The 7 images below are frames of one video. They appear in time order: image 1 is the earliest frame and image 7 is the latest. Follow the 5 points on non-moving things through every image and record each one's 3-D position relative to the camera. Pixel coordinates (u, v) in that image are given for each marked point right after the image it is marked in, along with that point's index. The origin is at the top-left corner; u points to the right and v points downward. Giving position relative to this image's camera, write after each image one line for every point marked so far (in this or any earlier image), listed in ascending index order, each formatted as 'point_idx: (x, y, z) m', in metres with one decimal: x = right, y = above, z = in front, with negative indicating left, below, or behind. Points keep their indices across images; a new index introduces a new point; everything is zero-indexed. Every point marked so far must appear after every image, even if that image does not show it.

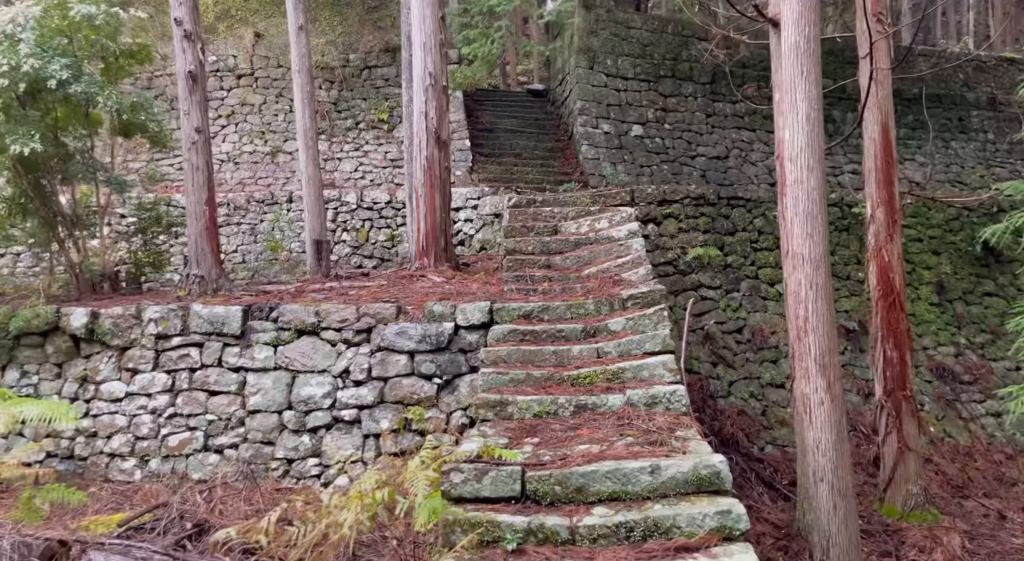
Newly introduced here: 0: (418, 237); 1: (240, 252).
0: (-0.8, +0.4, +6.5) m
1: (-3.0, +0.3, +8.4) m
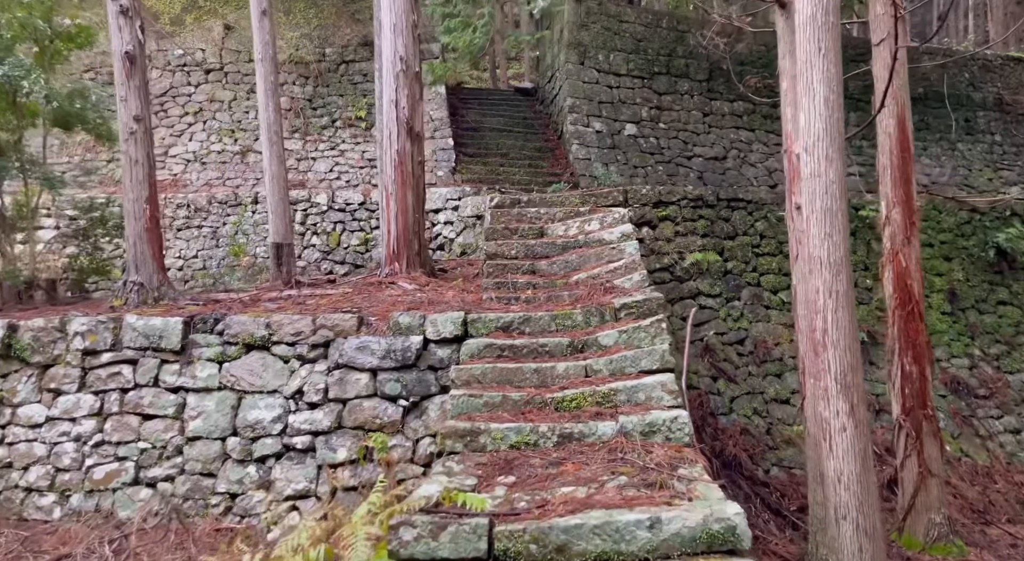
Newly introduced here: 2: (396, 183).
0: (-0.9, +0.3, +5.9) m
1: (-3.1, +0.2, +7.8) m
2: (-0.9, +0.7, +5.8) m
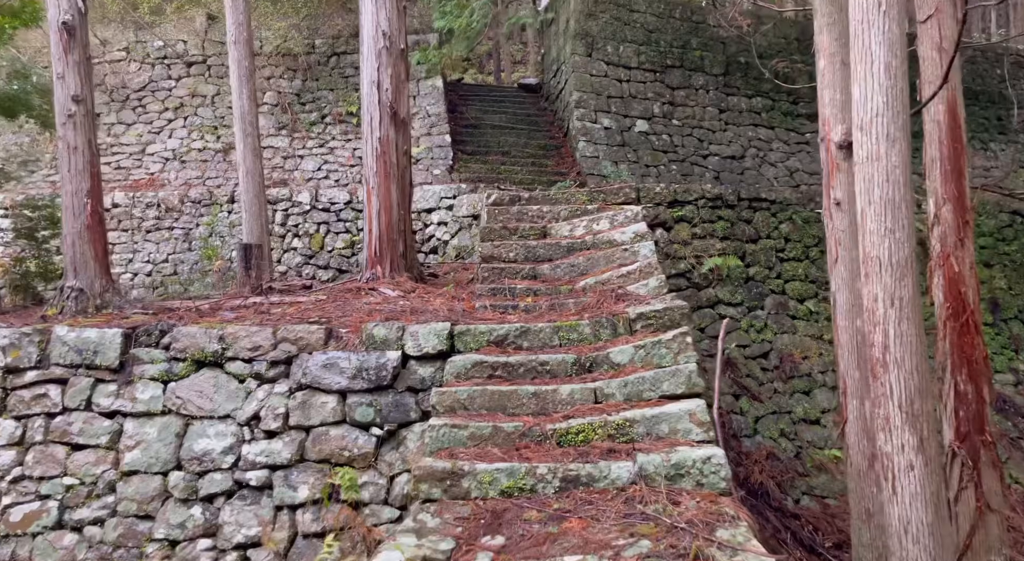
0: (-1.0, +0.3, +5.2) m
1: (-3.1, +0.2, +7.1) m
2: (-0.9, +0.7, +5.1) m
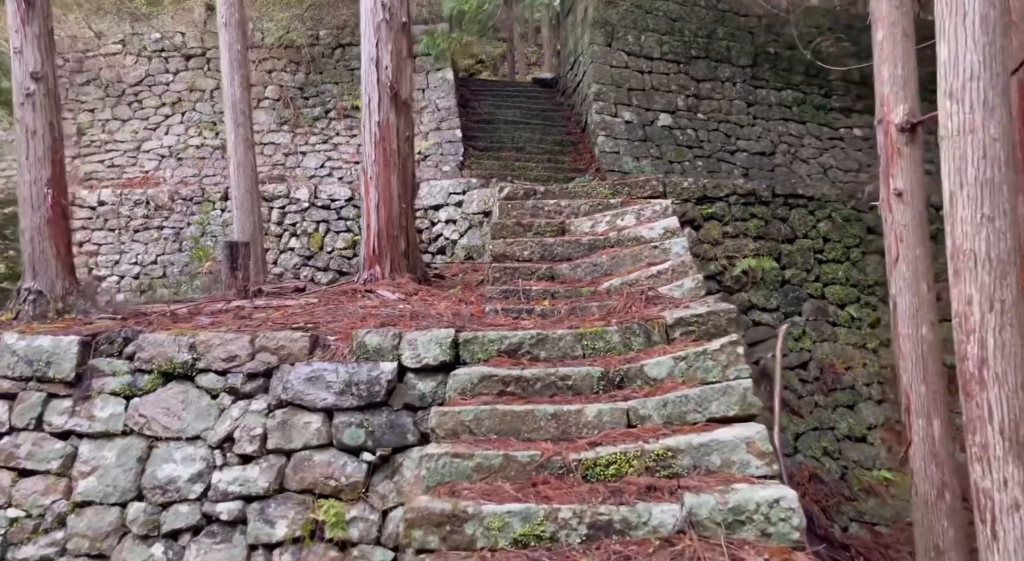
0: (-0.9, +0.3, +4.6) m
1: (-3.0, +0.1, +6.6) m
2: (-0.8, +0.7, +4.6) m
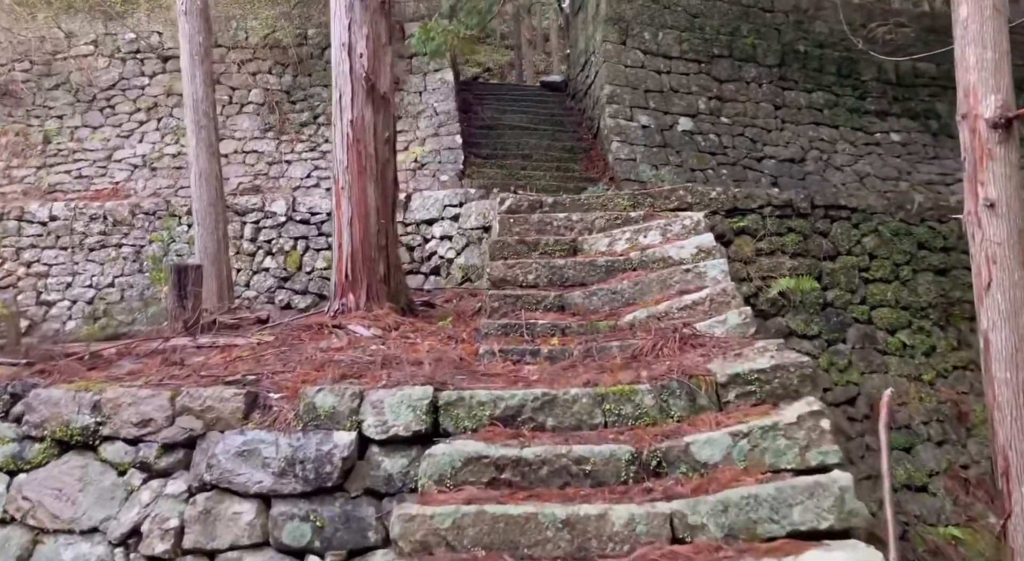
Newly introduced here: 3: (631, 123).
0: (-0.9, +0.1, +3.8) m
1: (-3.0, 0.0, +5.8) m
2: (-0.8, +0.5, +3.8) m
3: (+1.2, +1.6, +7.7) m
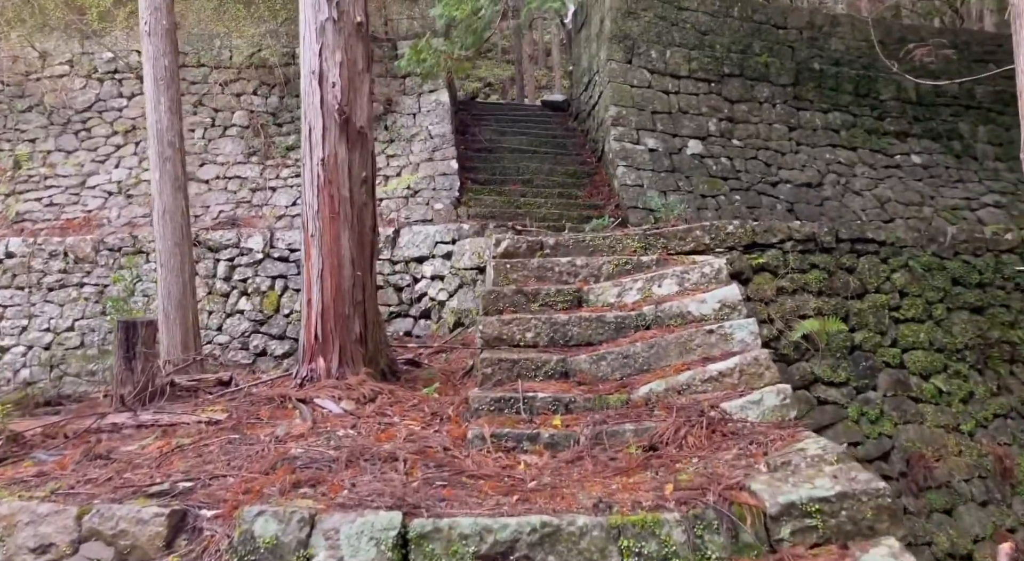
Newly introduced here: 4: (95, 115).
0: (-0.9, -0.2, +3.3) m
1: (-3.0, -0.3, +5.3) m
2: (-0.8, +0.3, +3.3) m
3: (+1.2, +1.3, +7.2) m
4: (-4.2, +1.7, +7.8) m
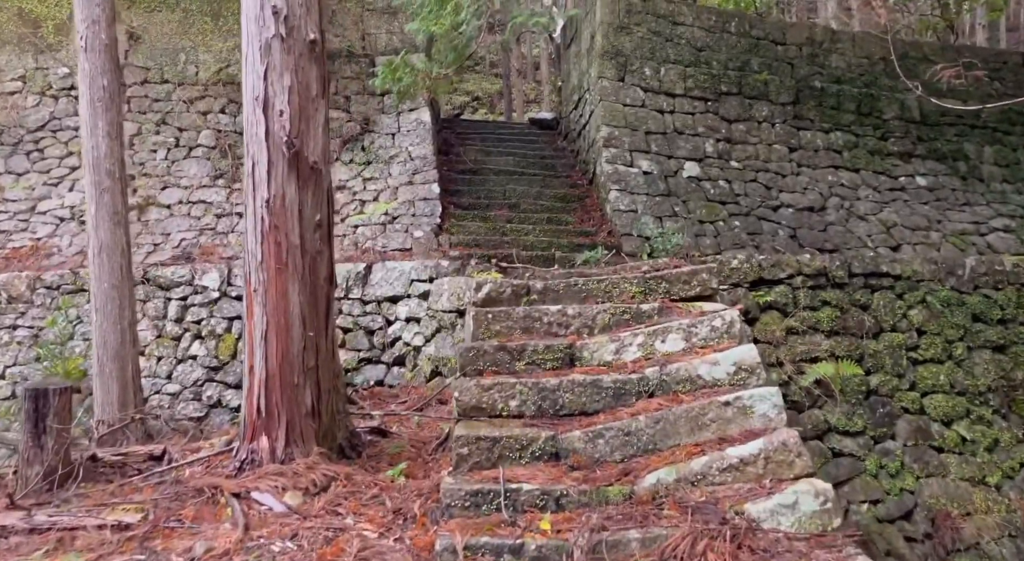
0: (-0.9, -0.4, +2.8) m
1: (-3.1, -0.6, +4.7) m
2: (-0.9, 0.0, +2.8) m
3: (+1.0, +1.0, +6.7) m
4: (-4.4, +1.4, +7.2) m
